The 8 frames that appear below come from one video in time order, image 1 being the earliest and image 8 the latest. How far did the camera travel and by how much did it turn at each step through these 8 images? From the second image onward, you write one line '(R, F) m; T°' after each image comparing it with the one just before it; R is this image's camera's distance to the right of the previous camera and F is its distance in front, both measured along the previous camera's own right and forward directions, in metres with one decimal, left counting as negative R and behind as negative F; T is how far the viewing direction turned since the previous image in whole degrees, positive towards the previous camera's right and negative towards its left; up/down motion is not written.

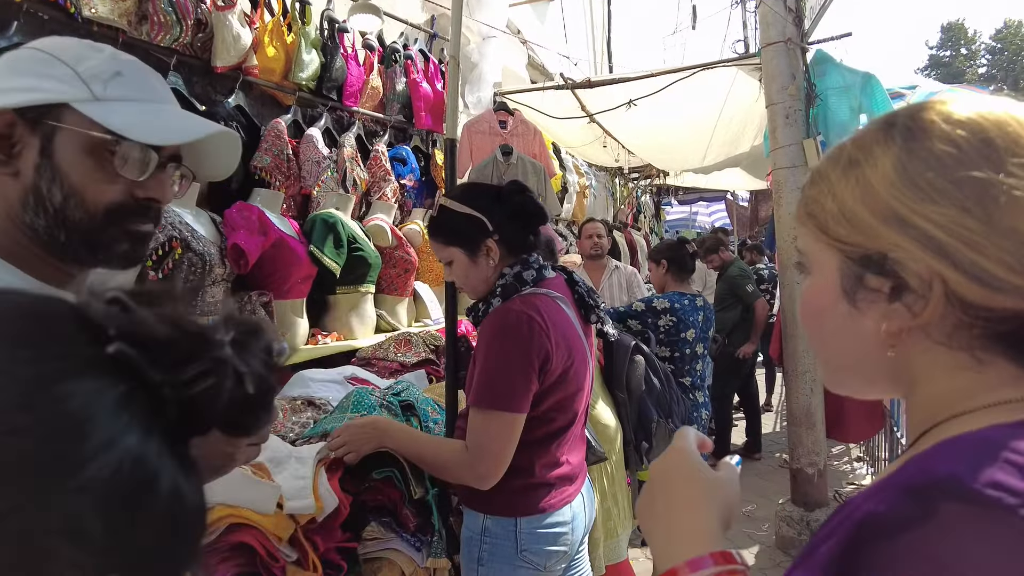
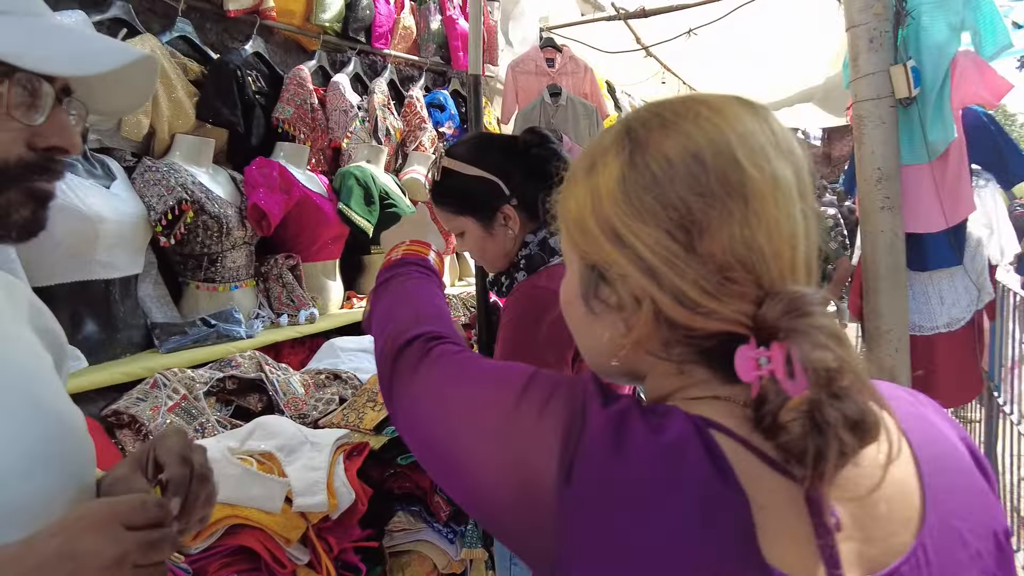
(0.0, +0.2) m; -5°
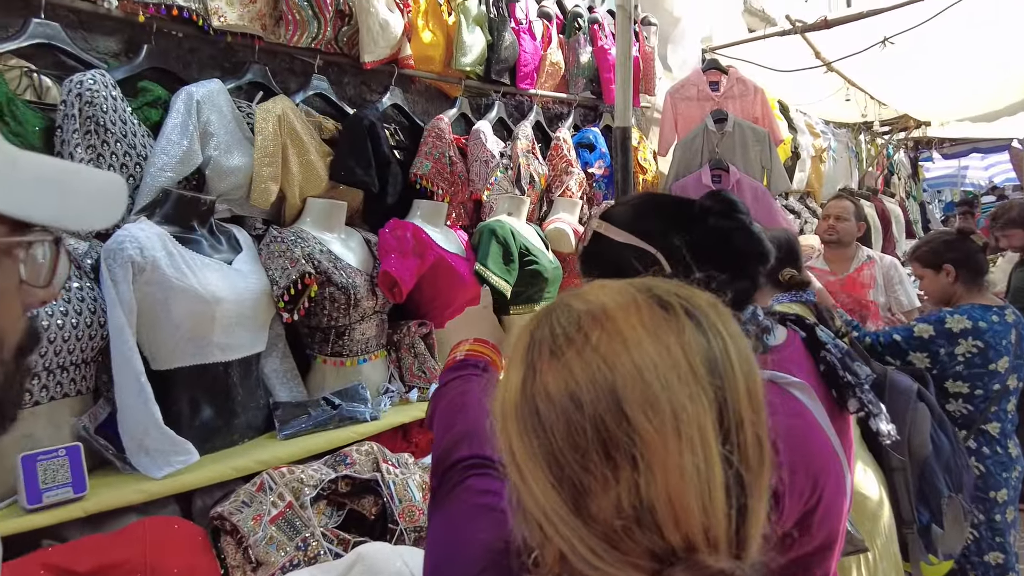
(0.0, +0.3) m; -13°
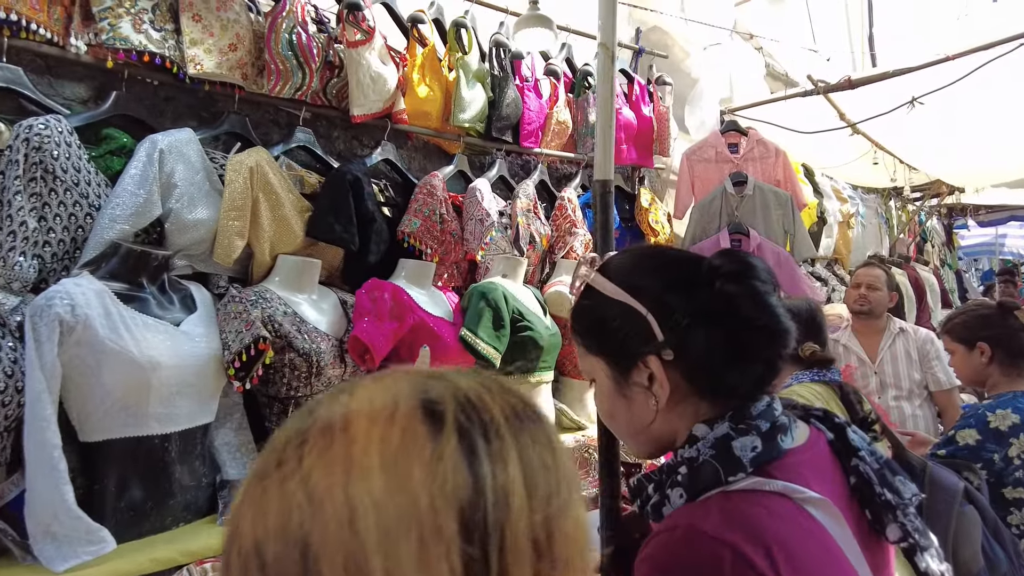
(+0.1, +0.2) m; -2°
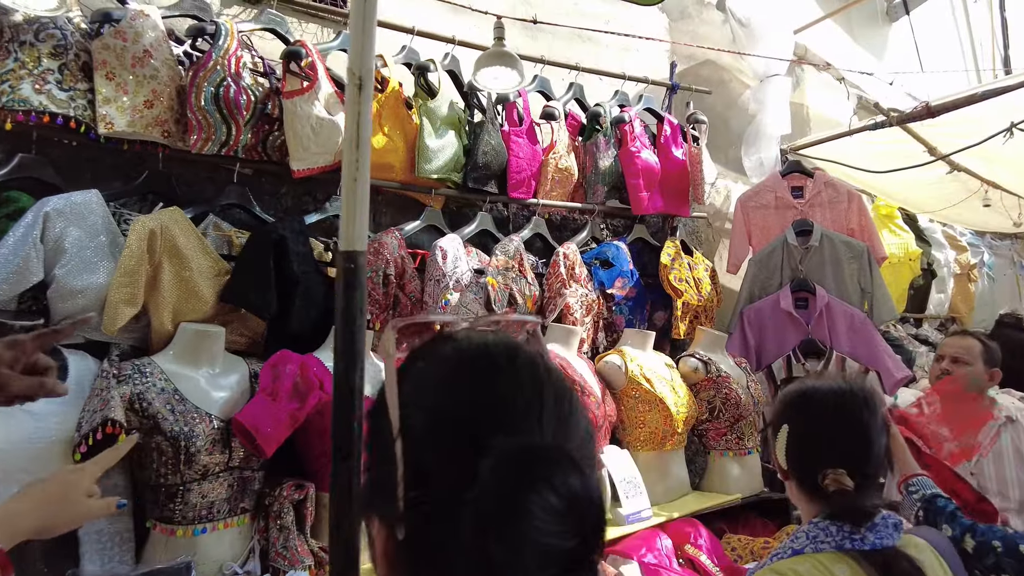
(+0.5, +0.4) m; -11°
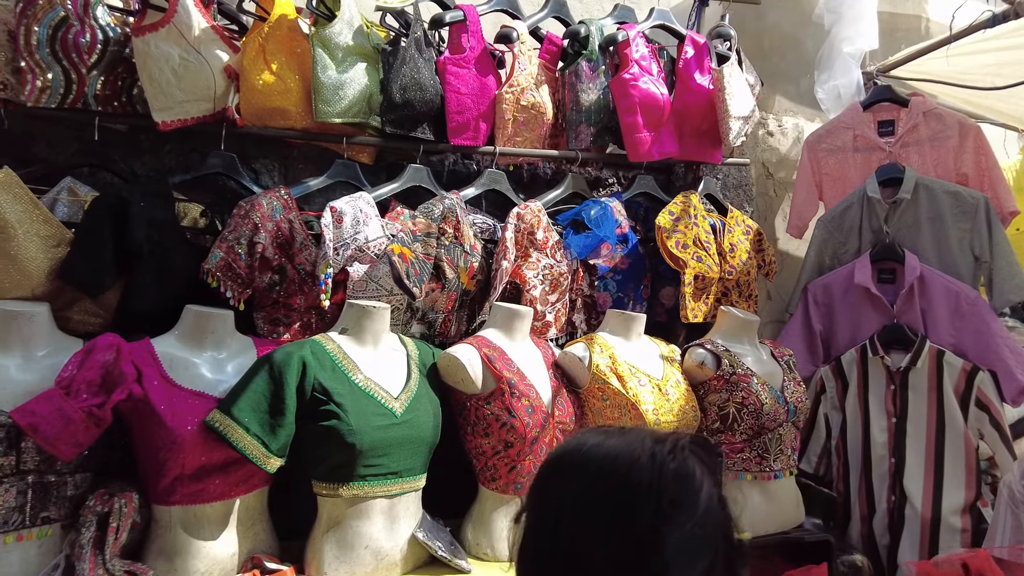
(+0.6, +0.6) m; -13°
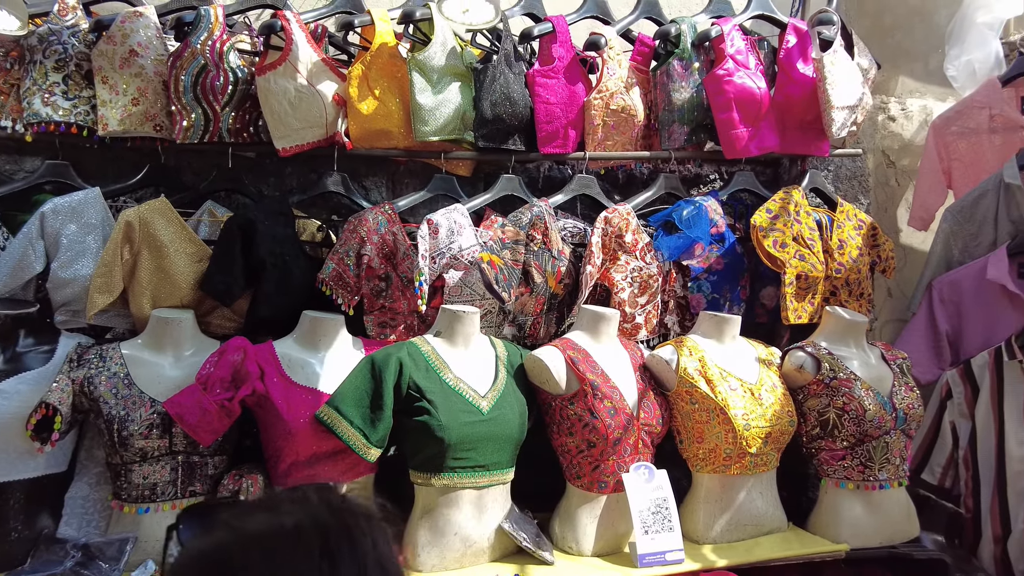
(+0.2, -0.1) m; -12°
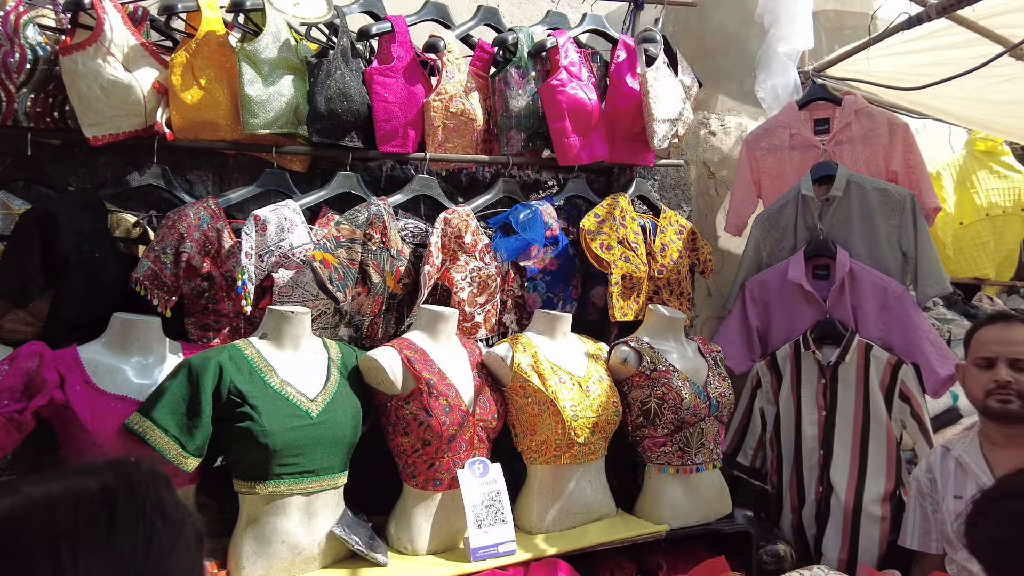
(+0.1, 0.0) m; +11°
